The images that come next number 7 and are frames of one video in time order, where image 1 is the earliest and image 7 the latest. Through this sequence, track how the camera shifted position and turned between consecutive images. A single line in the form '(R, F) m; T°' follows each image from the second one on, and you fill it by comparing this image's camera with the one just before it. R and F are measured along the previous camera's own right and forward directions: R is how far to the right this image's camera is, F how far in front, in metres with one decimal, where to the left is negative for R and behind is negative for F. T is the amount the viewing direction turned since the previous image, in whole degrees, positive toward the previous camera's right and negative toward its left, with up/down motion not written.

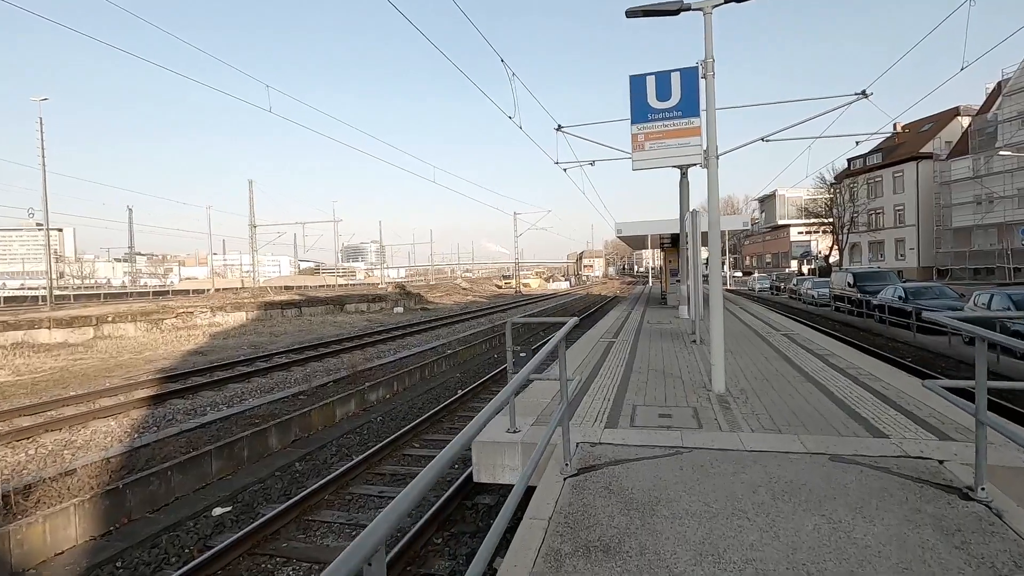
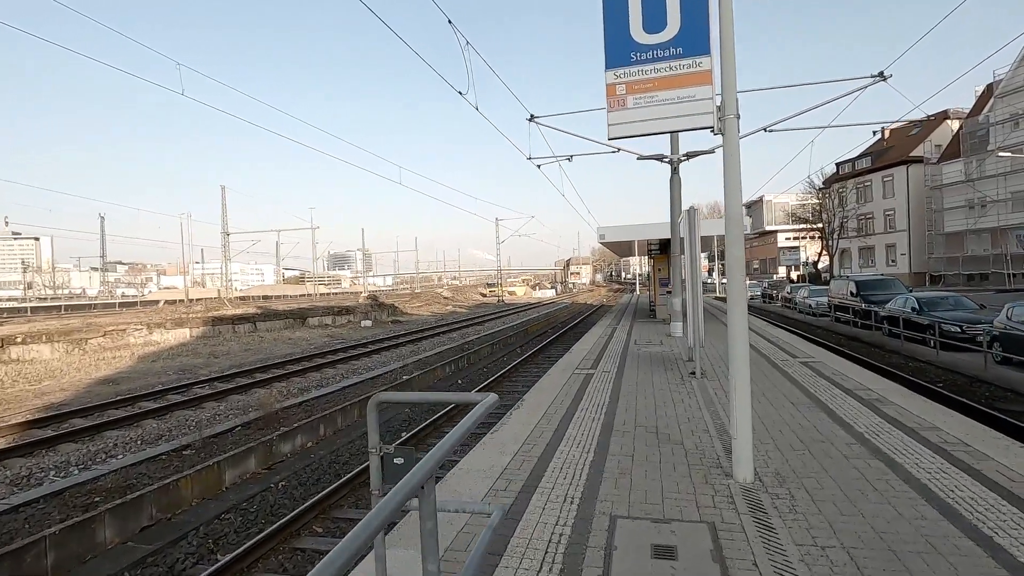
(+0.6, +2.3) m; +1°
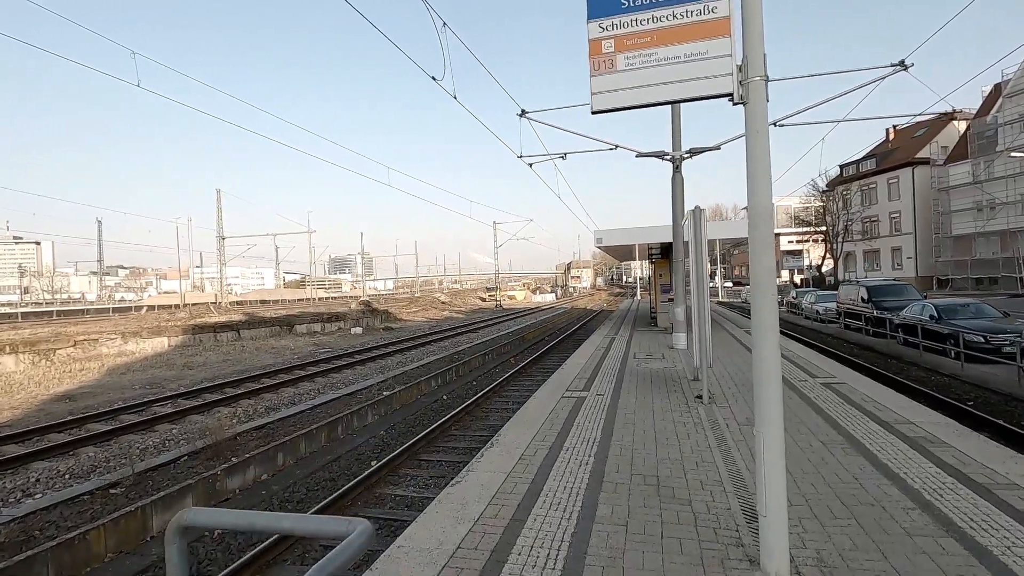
(+0.3, +1.1) m; 0°
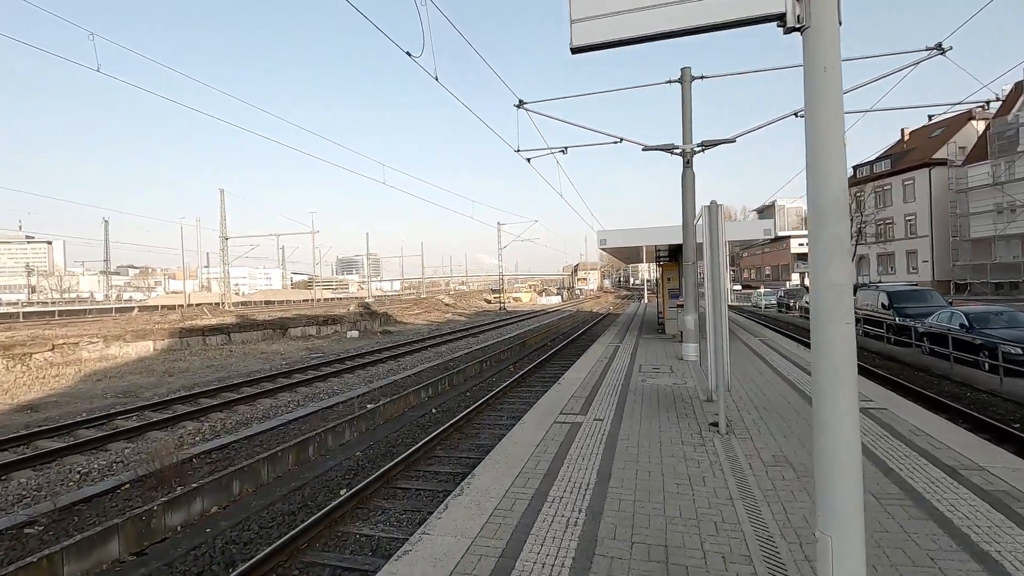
(+0.3, +1.0) m; -1°
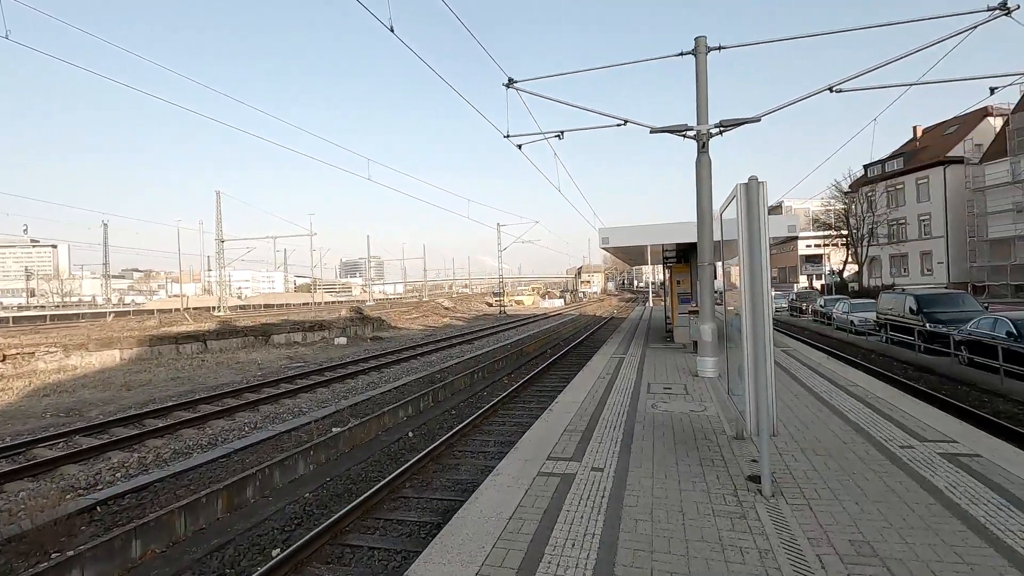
(+0.3, +1.6) m; 0°
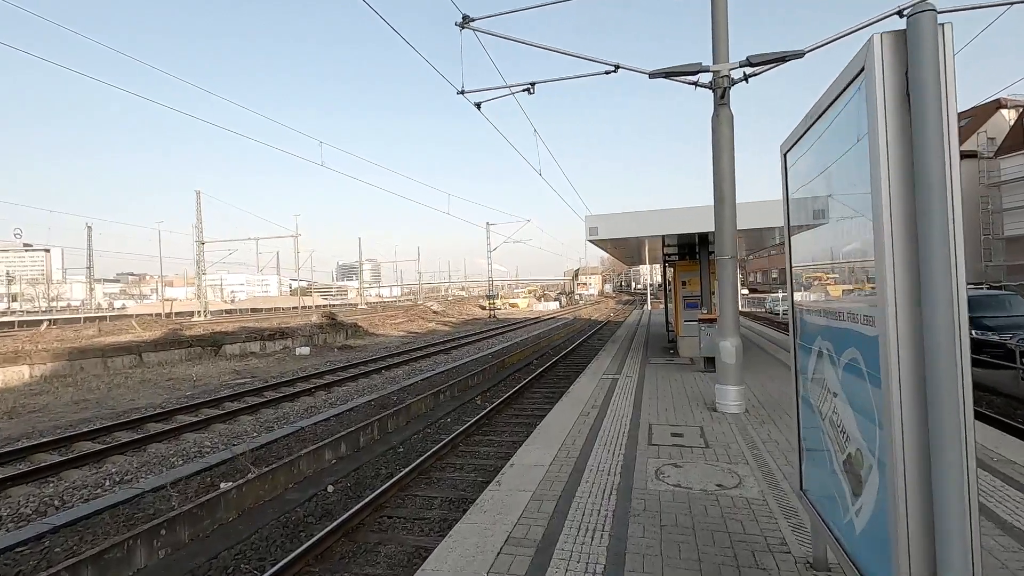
(+0.7, +2.7) m; 0°
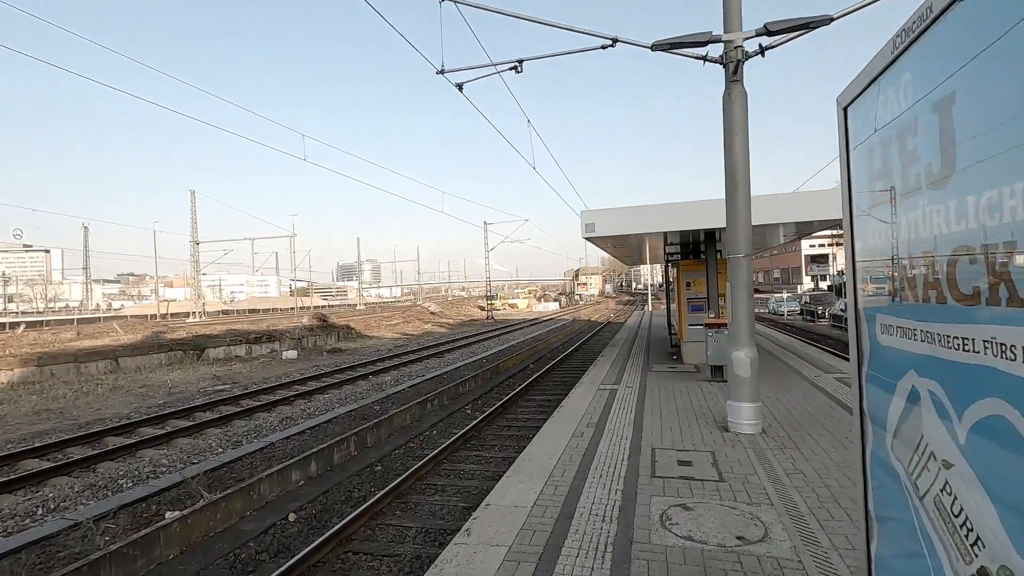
(+0.2, +0.9) m; 0°
